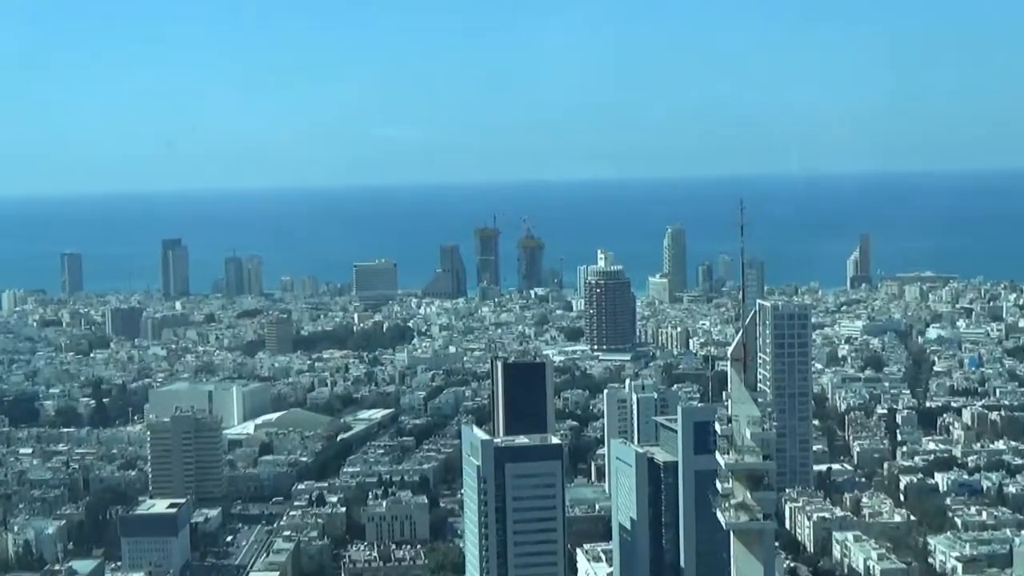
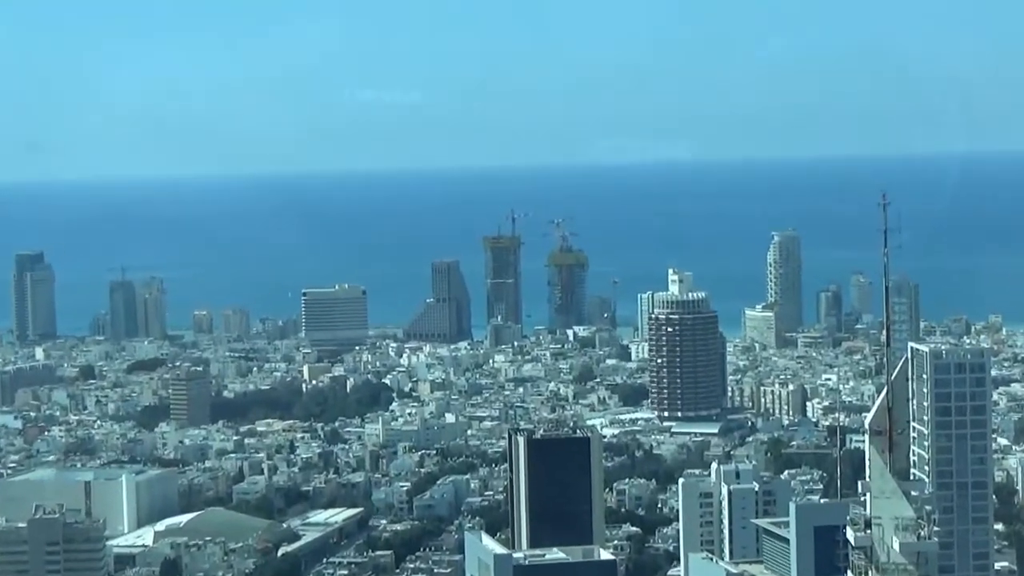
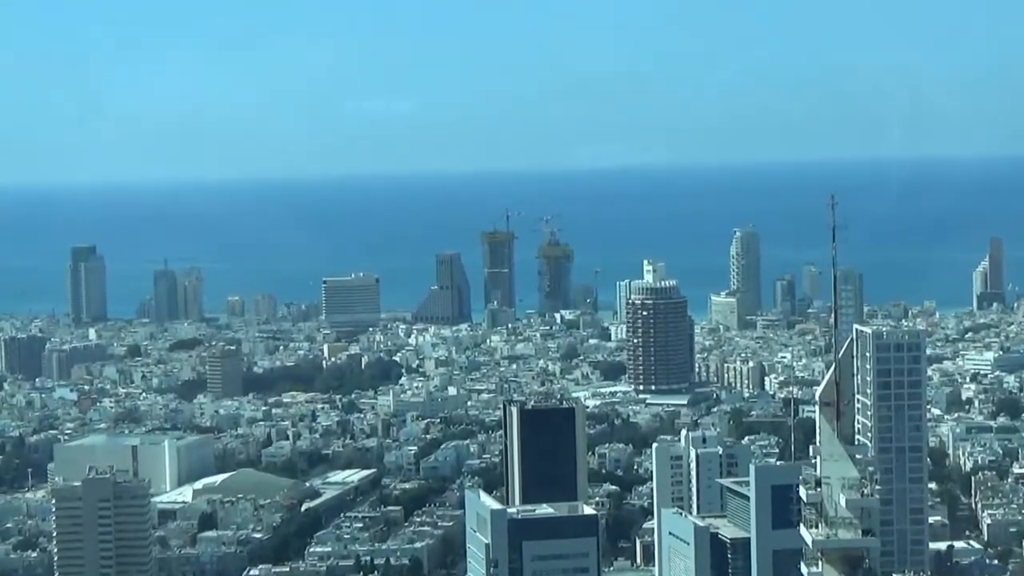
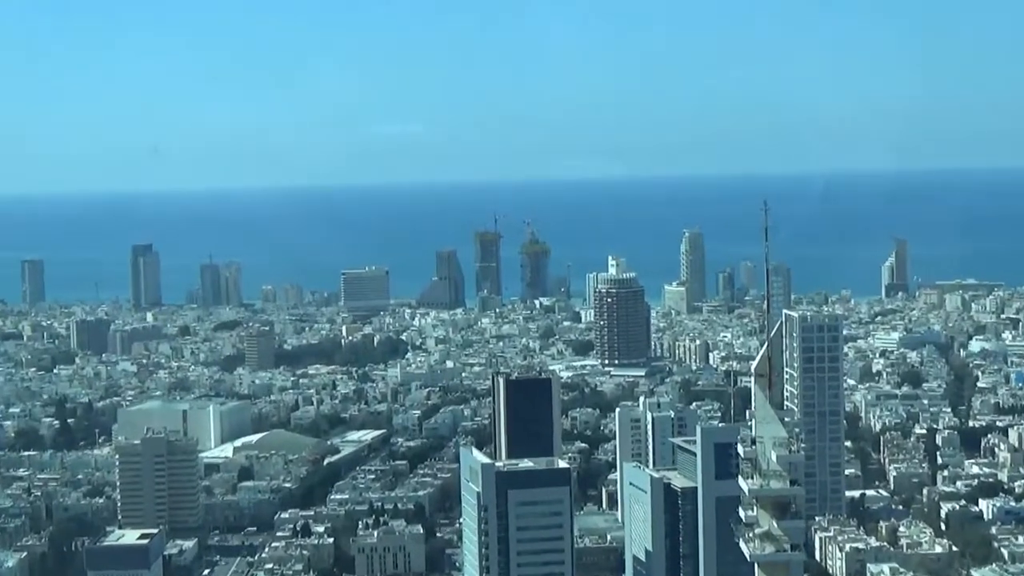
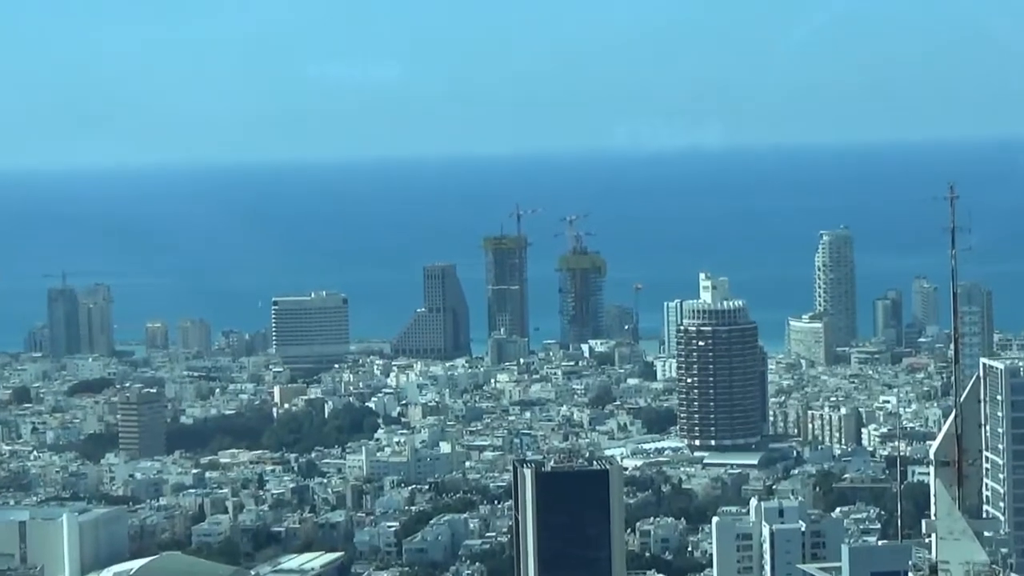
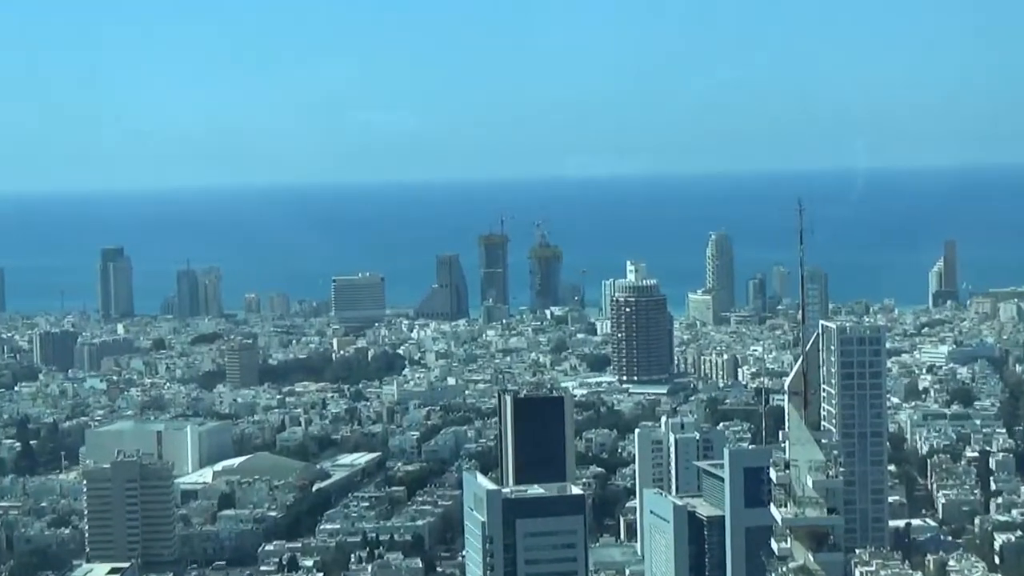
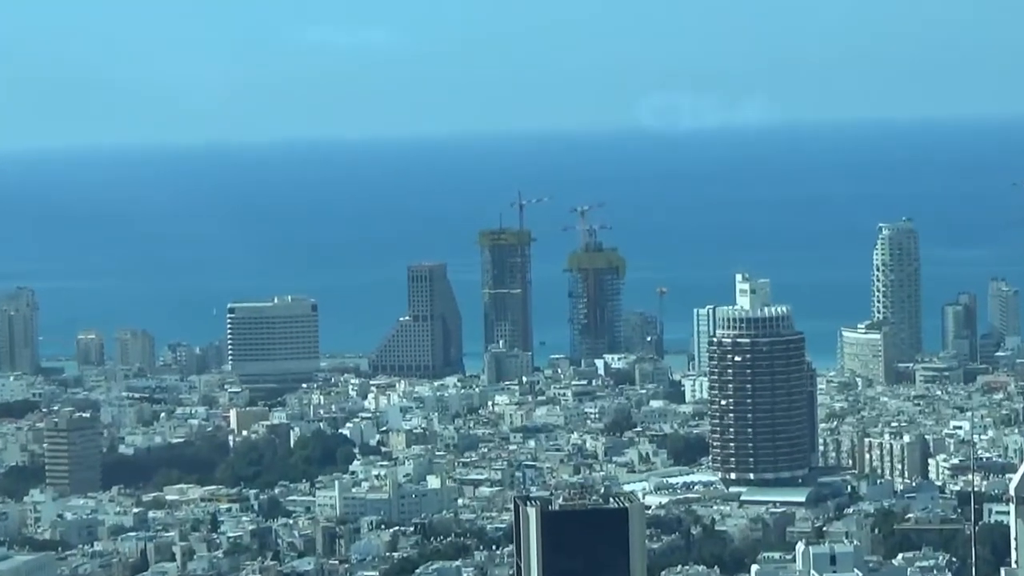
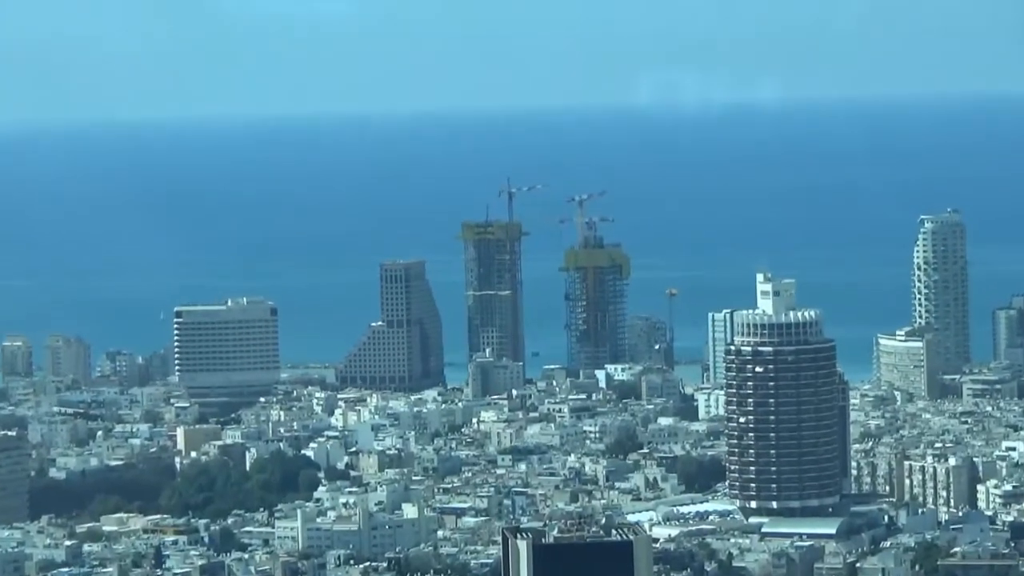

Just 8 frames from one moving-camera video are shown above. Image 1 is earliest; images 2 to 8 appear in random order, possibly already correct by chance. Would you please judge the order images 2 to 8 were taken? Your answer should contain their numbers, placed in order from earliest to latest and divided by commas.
4, 6, 3, 2, 5, 7, 8
